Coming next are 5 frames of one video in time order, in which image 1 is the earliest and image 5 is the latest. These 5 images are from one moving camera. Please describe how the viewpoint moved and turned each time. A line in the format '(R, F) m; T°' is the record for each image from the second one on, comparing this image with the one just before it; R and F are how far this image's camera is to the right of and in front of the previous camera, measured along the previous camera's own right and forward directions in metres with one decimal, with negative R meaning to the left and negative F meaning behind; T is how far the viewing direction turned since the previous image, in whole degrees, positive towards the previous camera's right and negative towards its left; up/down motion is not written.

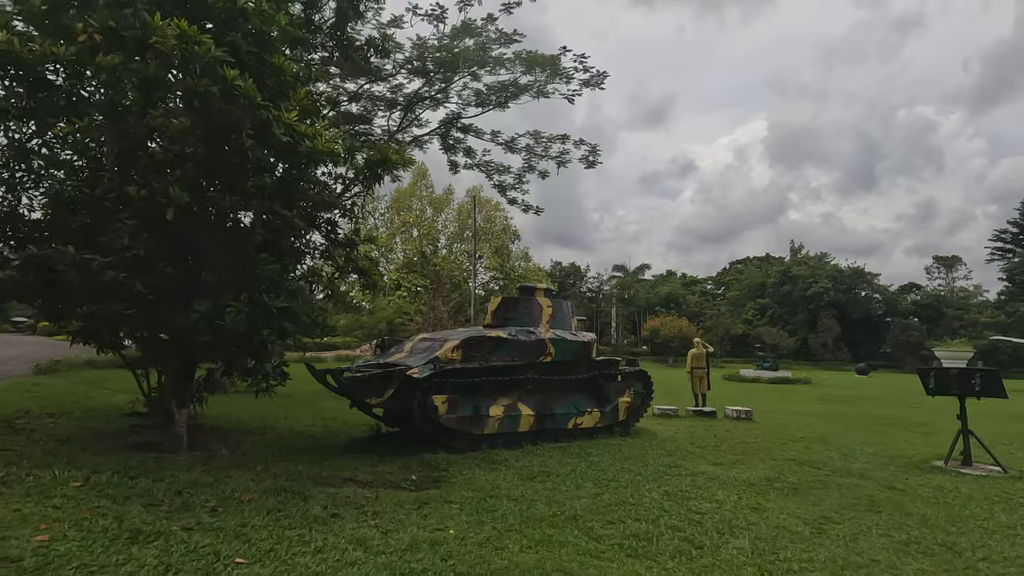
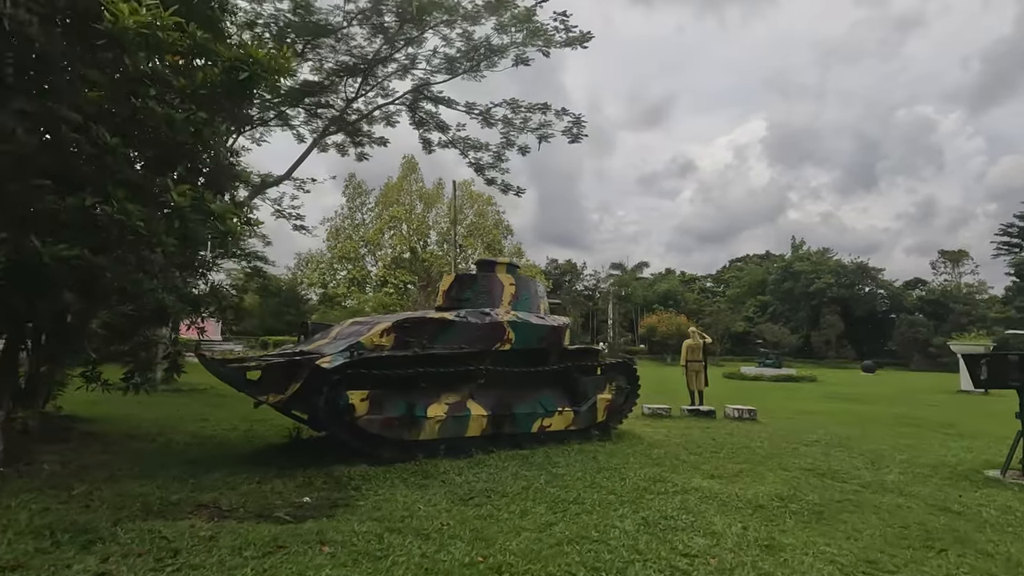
(+0.8, +2.0) m; 0°
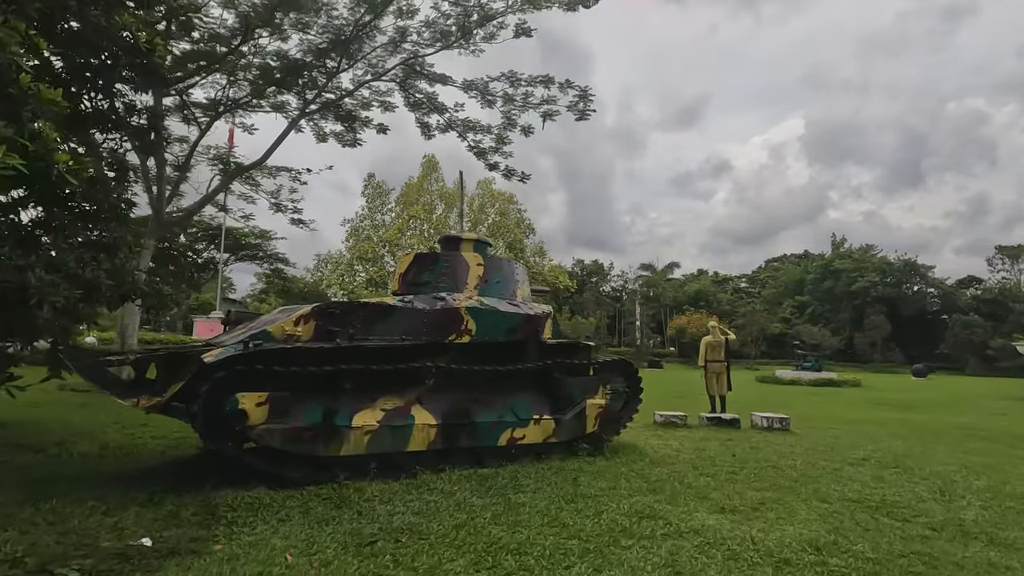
(+0.9, +1.7) m; -3°
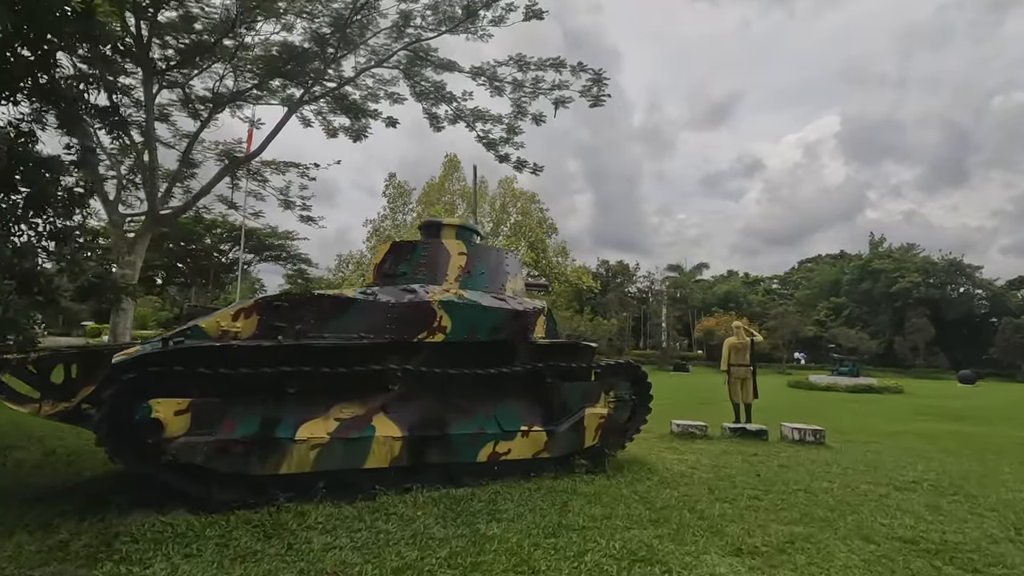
(+0.5, +1.0) m; -3°
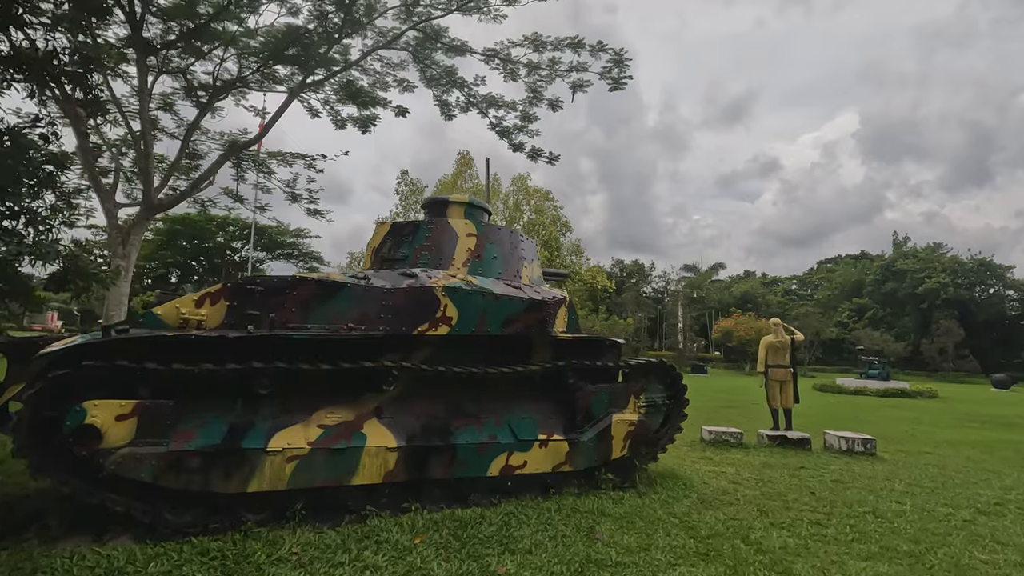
(0.0, +0.9) m; -1°
